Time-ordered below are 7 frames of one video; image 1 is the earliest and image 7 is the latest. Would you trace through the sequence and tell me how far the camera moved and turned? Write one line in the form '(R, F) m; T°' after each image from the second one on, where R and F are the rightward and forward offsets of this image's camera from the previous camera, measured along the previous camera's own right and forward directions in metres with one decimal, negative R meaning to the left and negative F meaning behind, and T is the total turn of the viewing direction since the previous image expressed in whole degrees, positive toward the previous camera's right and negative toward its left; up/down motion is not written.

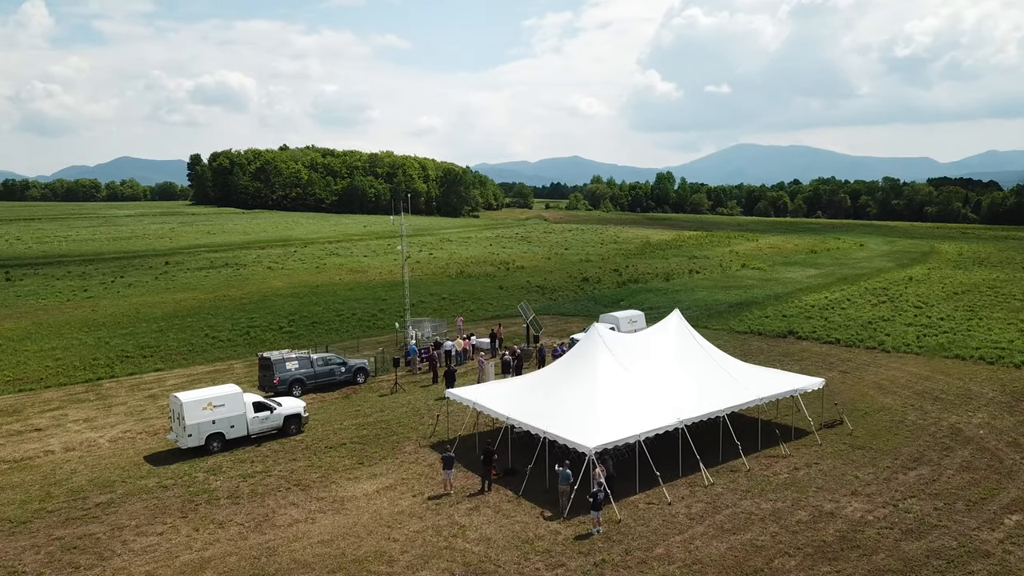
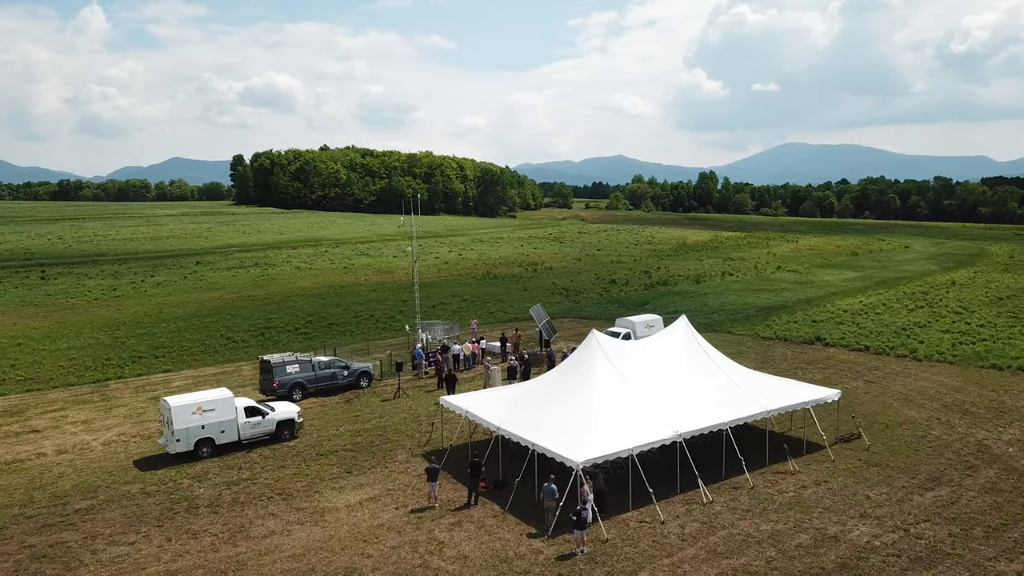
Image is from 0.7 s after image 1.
(+1.4, +1.0) m; -3°
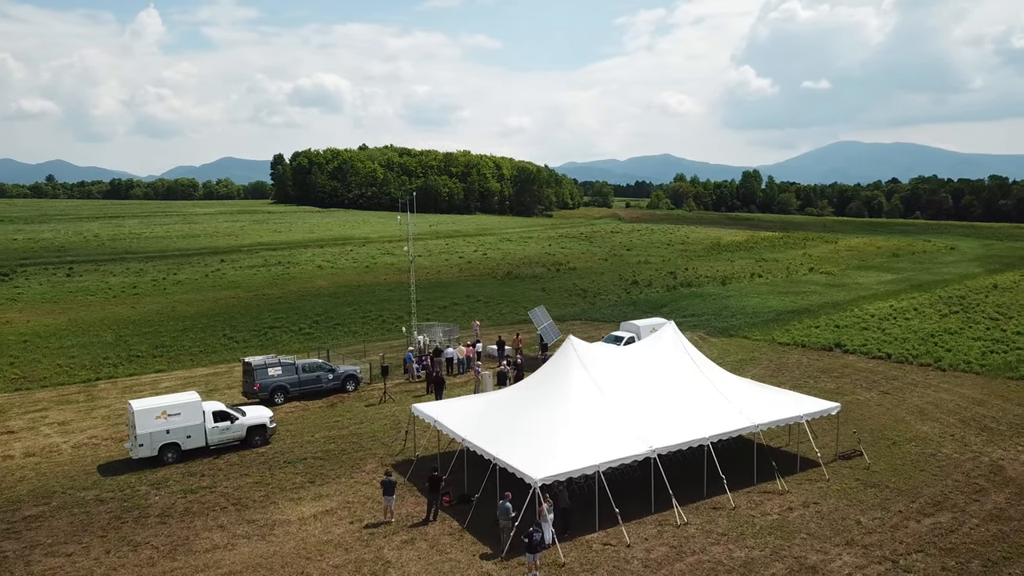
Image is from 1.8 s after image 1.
(+2.0, +1.3) m; -3°
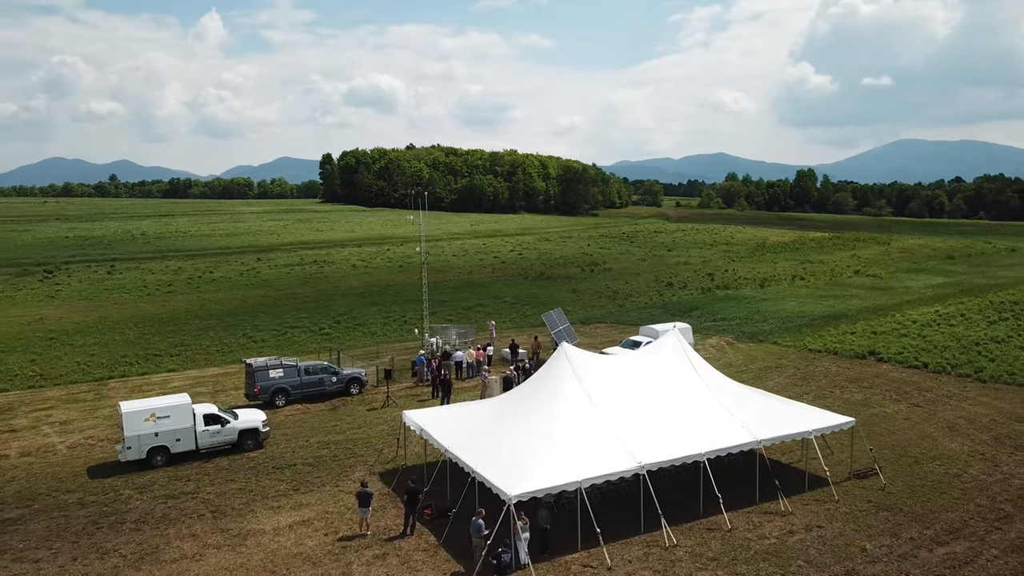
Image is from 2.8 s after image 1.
(+1.6, +1.0) m; -4°
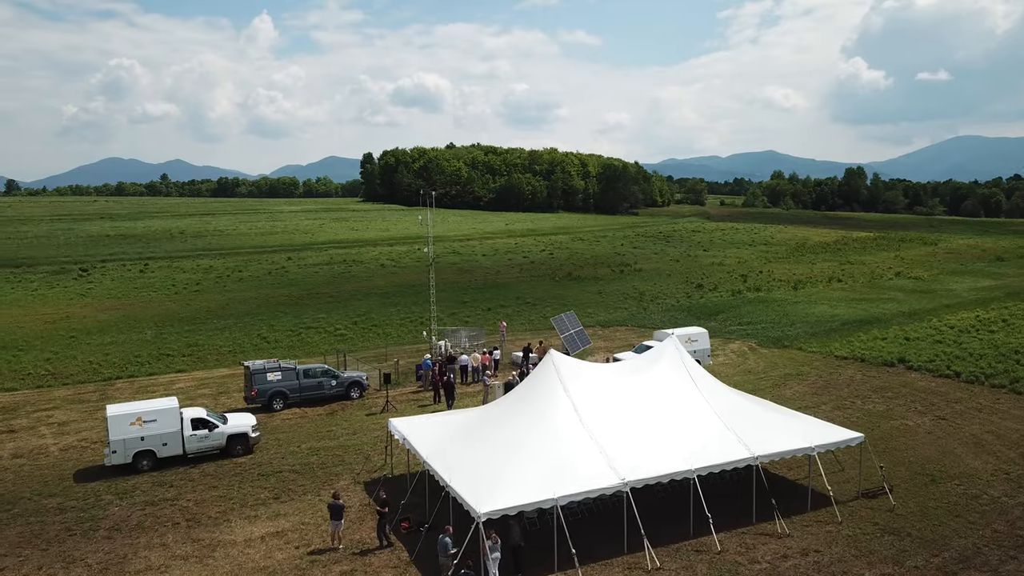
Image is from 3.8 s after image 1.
(+1.5, +0.9) m; -3°
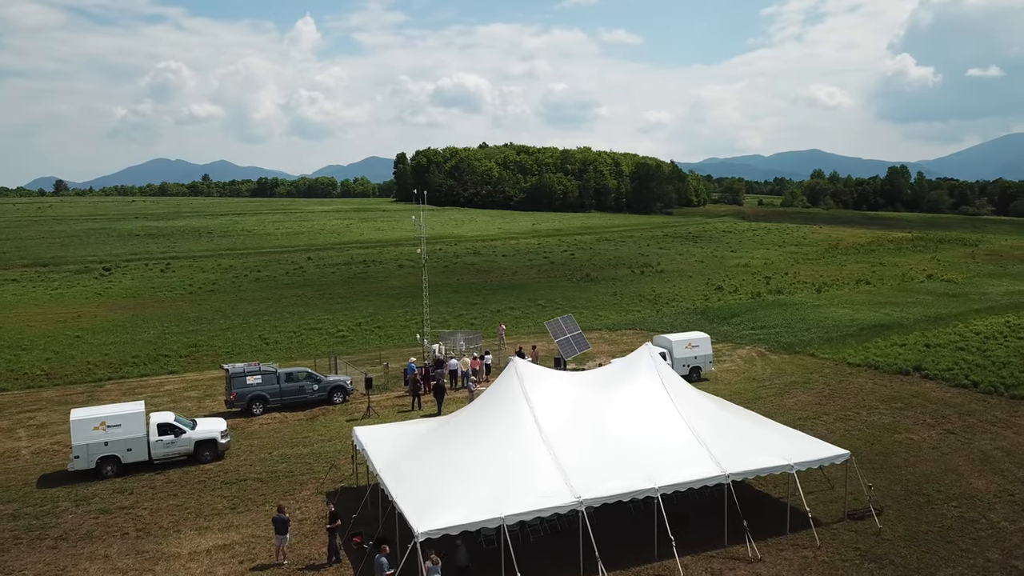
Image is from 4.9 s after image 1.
(+1.9, +1.1) m; -3°
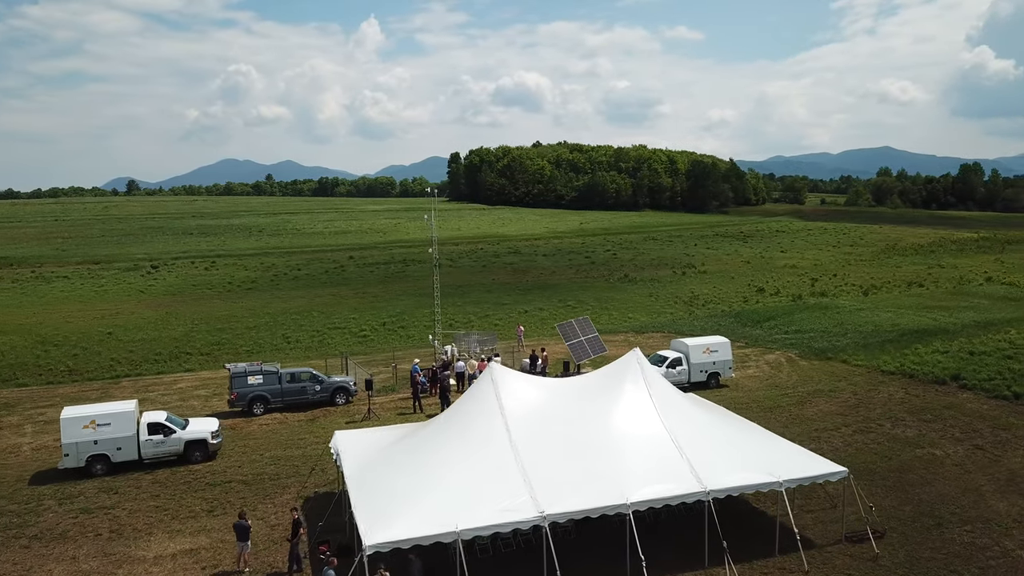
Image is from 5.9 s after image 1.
(+1.9, +0.9) m; -4°
